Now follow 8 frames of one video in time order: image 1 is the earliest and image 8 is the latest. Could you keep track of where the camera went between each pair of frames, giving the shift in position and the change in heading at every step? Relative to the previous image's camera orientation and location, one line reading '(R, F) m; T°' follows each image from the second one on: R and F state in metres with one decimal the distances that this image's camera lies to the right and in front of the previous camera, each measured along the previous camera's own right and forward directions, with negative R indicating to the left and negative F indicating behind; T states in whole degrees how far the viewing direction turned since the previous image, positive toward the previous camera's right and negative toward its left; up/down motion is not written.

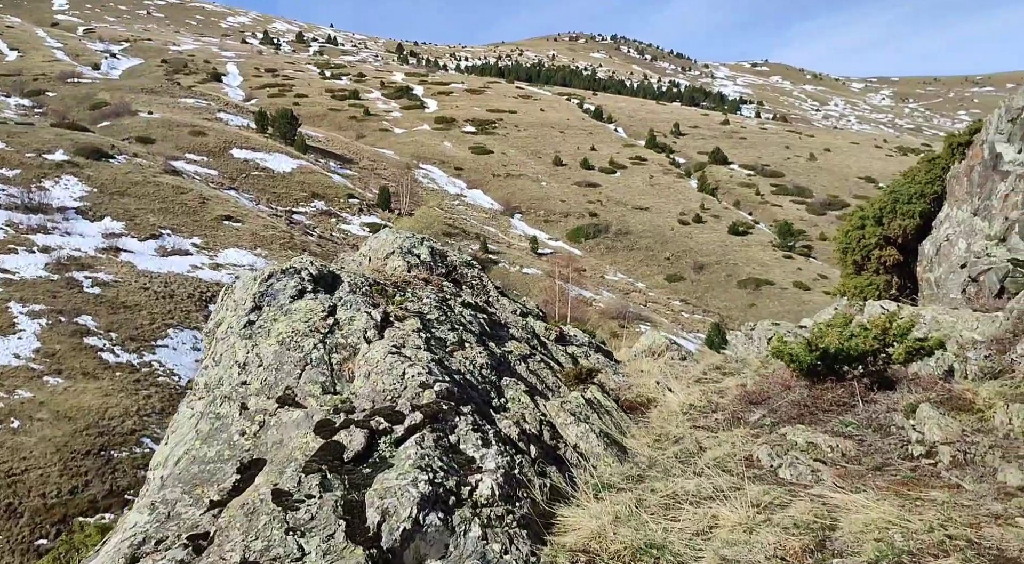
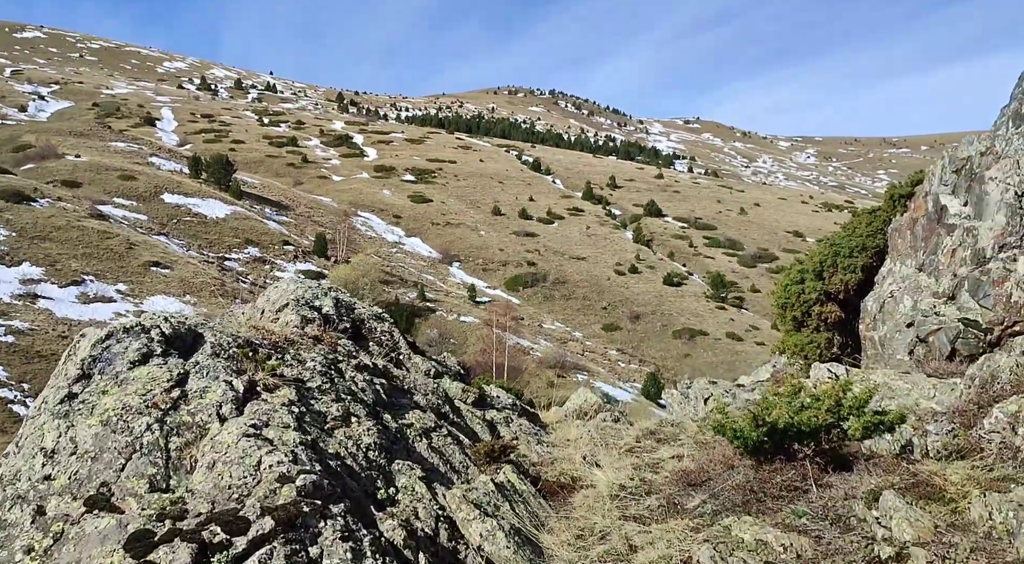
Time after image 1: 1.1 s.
(+0.4, +1.6) m; +4°
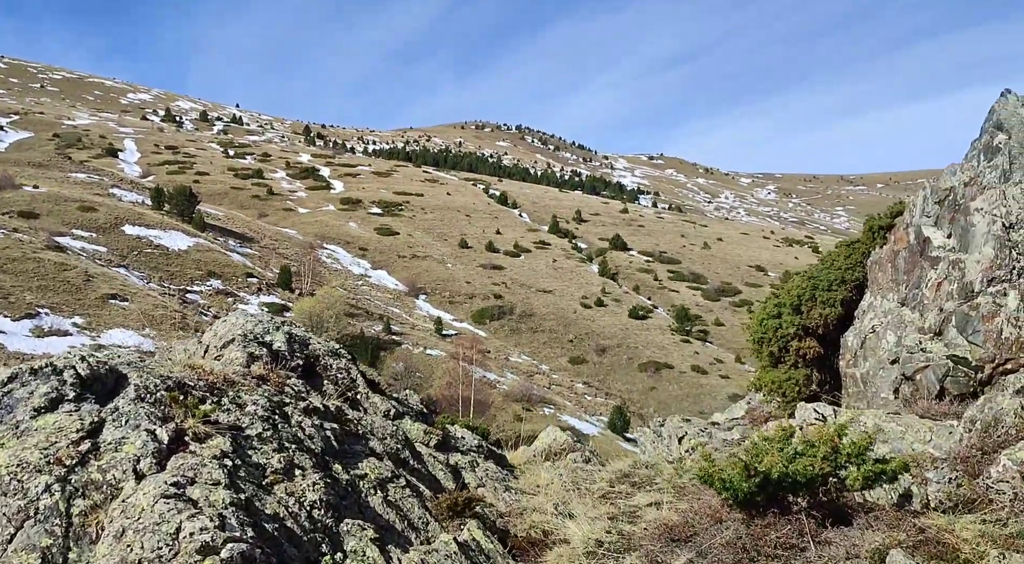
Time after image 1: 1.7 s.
(0.0, +1.0) m; +2°
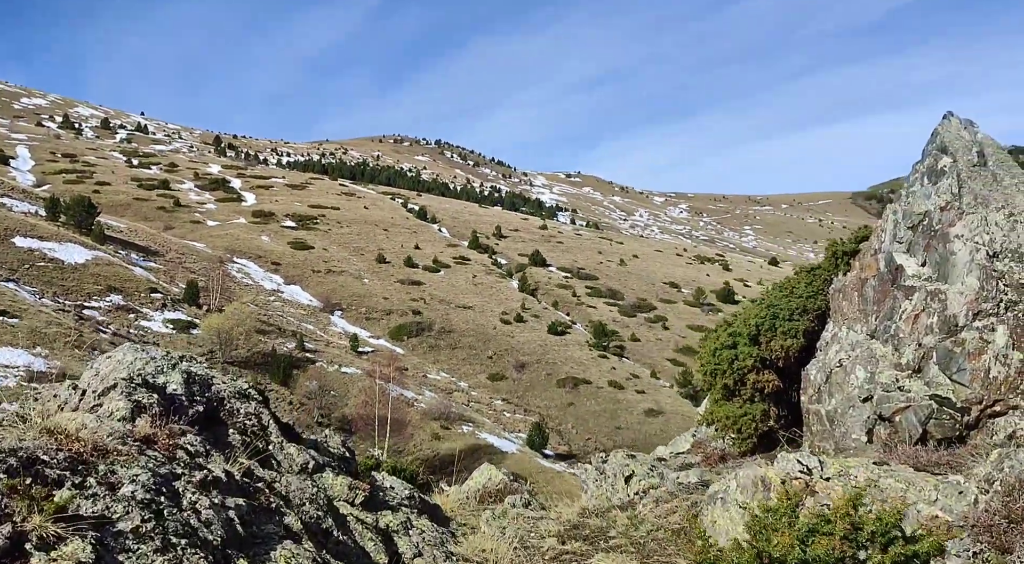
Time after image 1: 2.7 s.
(-0.3, +1.9) m; +5°
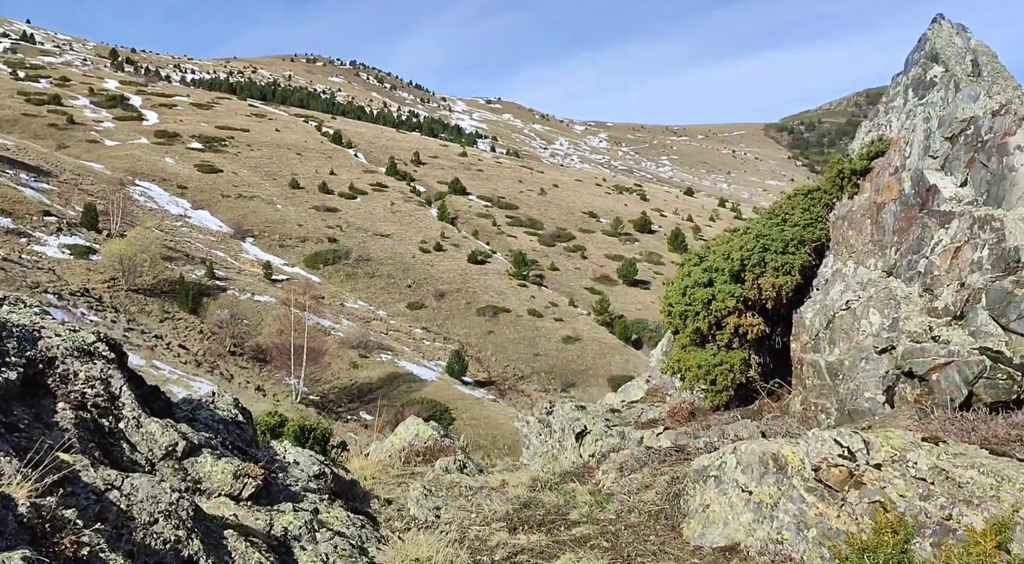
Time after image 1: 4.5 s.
(-0.2, +3.3) m; +5°
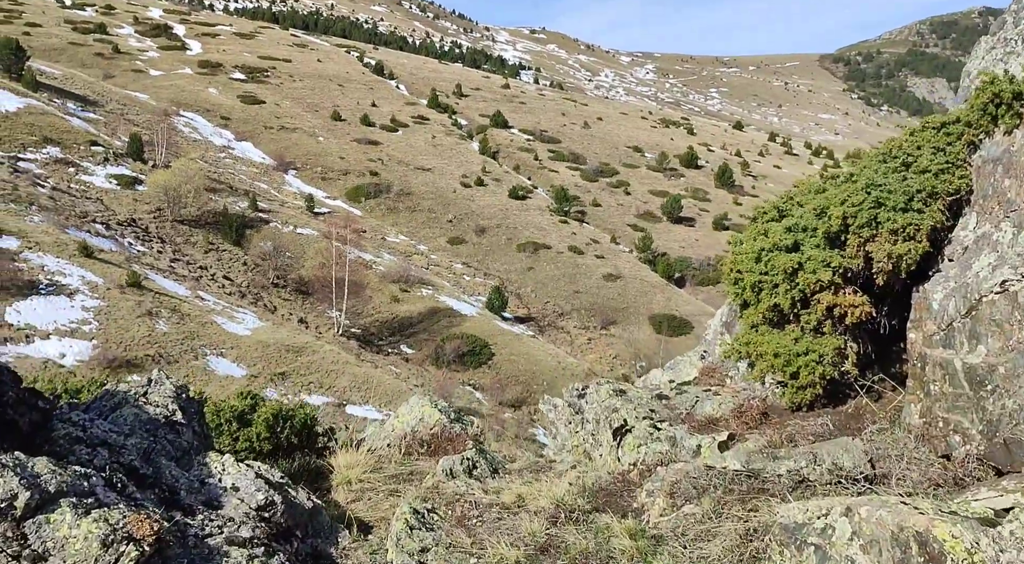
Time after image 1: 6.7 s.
(+0.3, +3.8) m; -2°
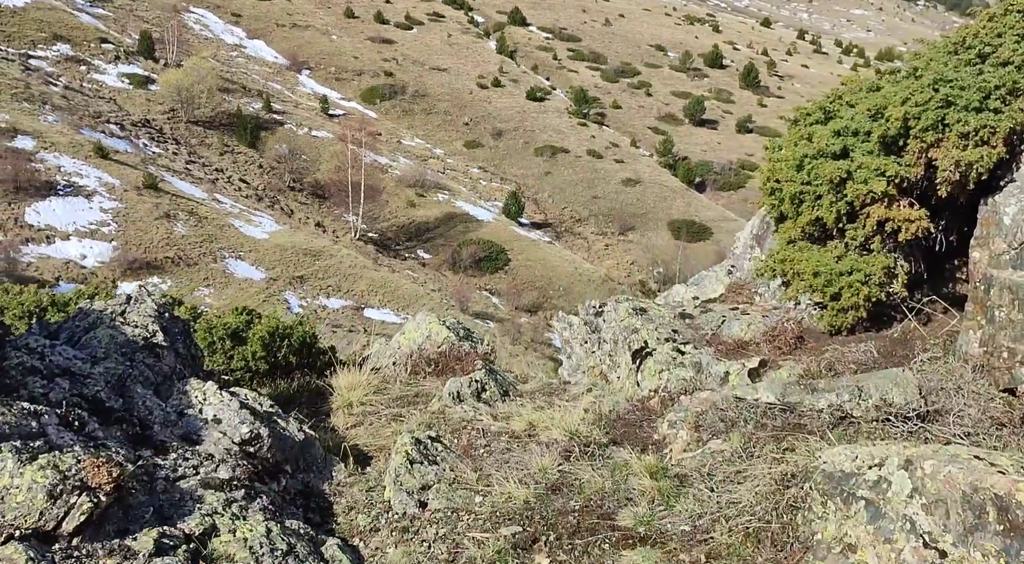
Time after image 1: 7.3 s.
(+0.1, +1.1) m; -1°
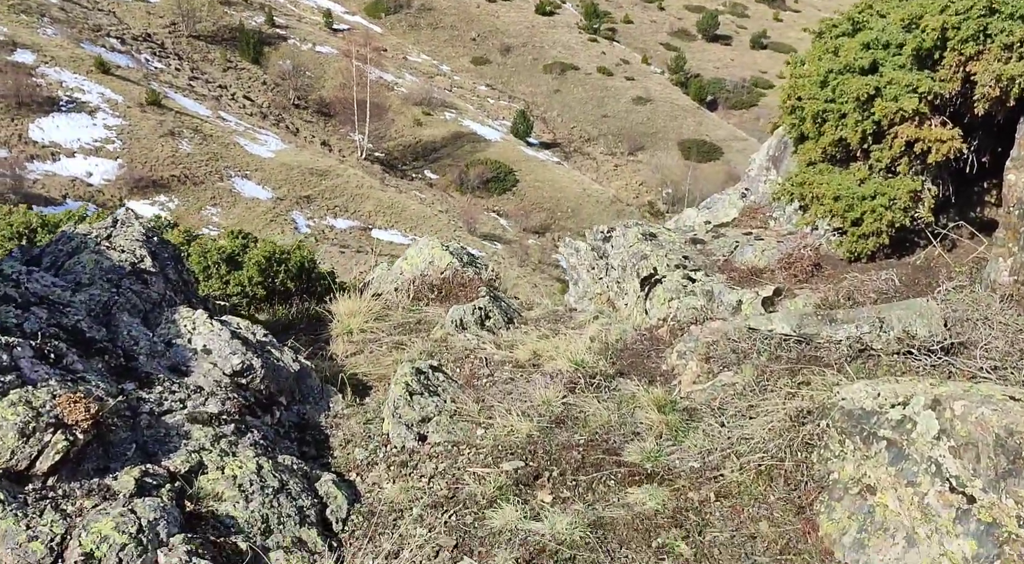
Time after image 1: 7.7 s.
(0.0, +0.5) m; 0°
